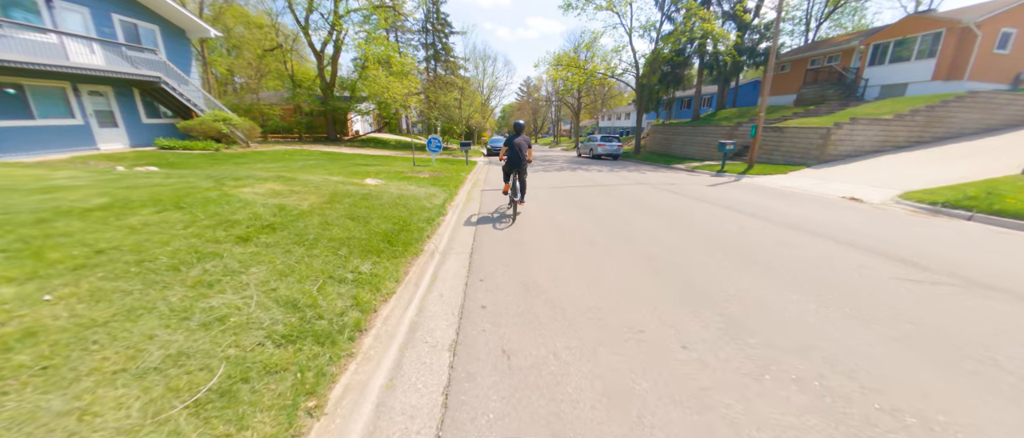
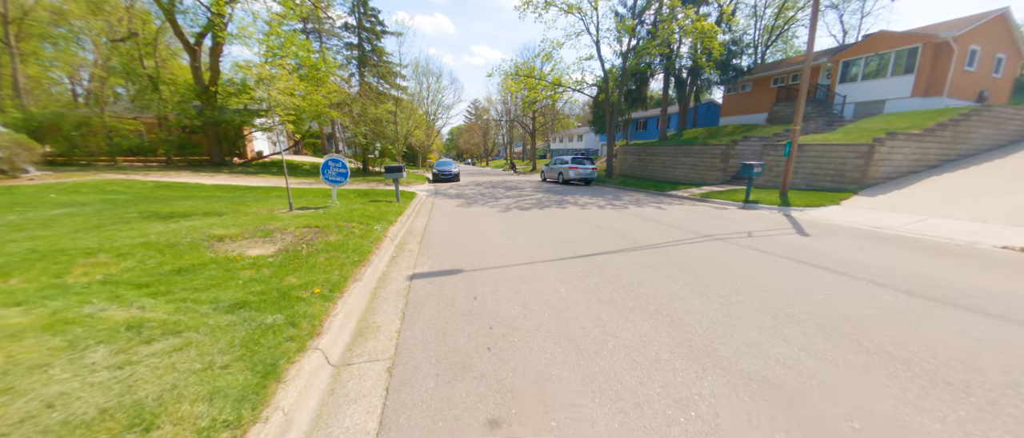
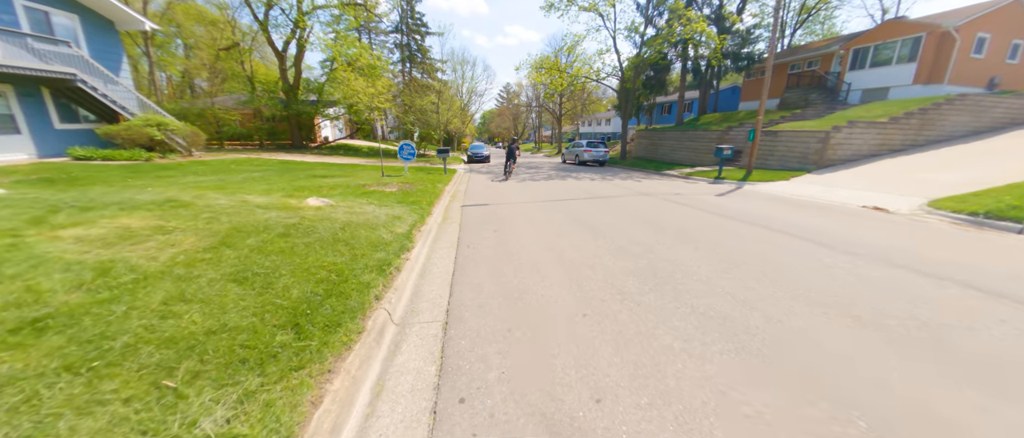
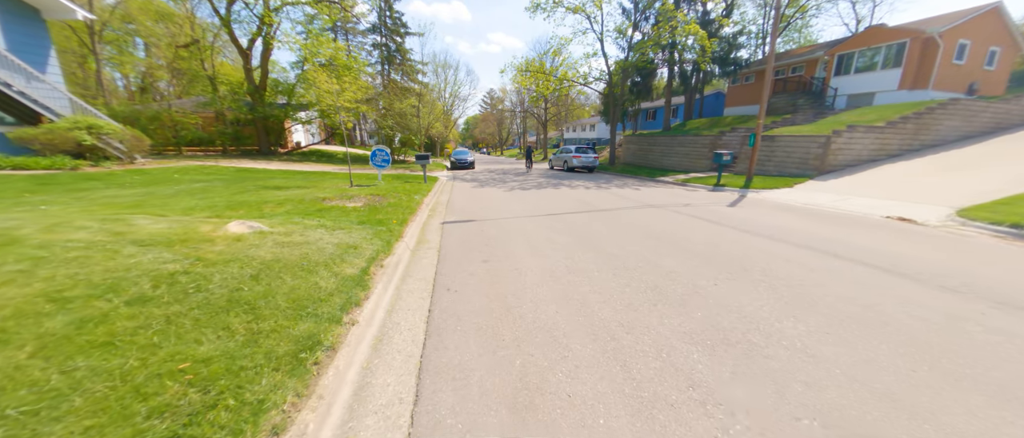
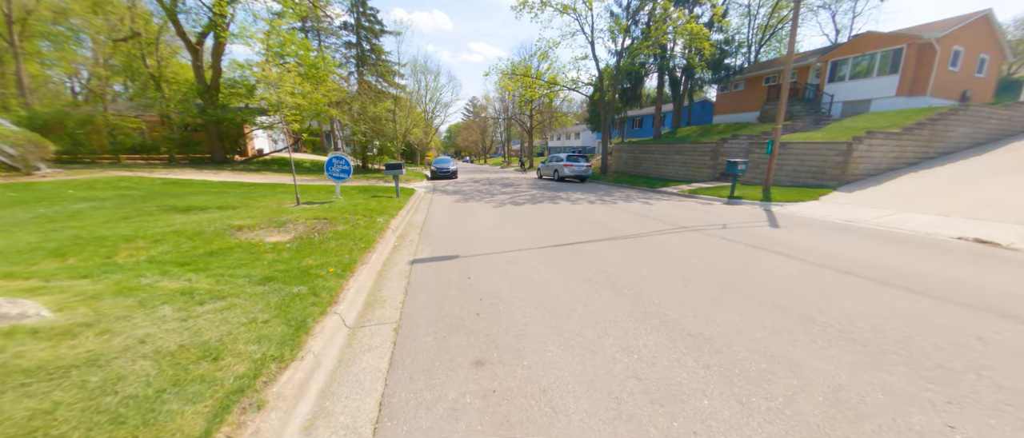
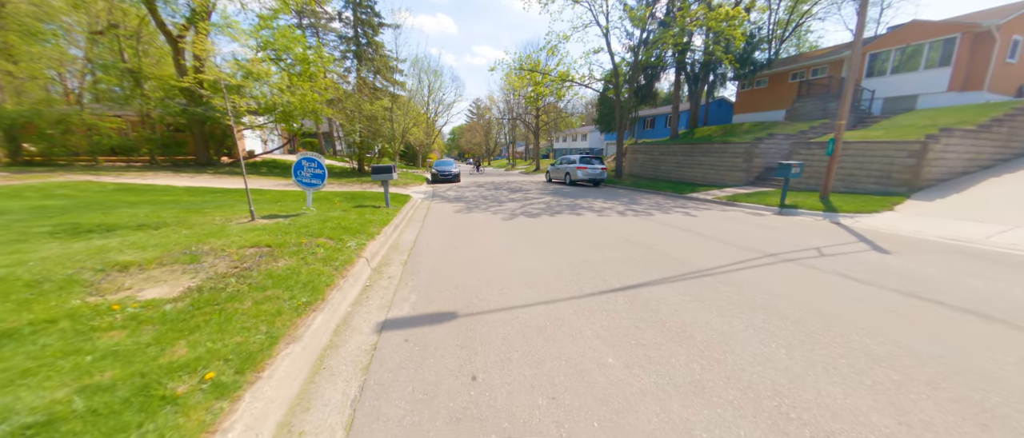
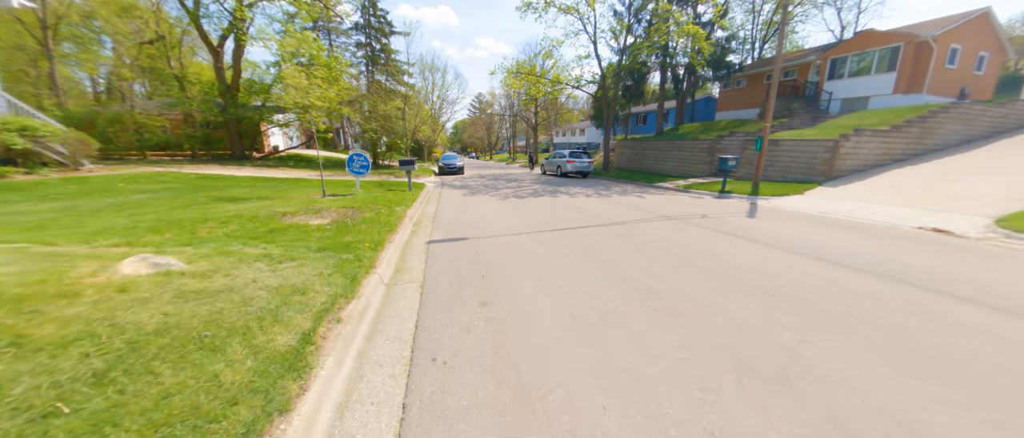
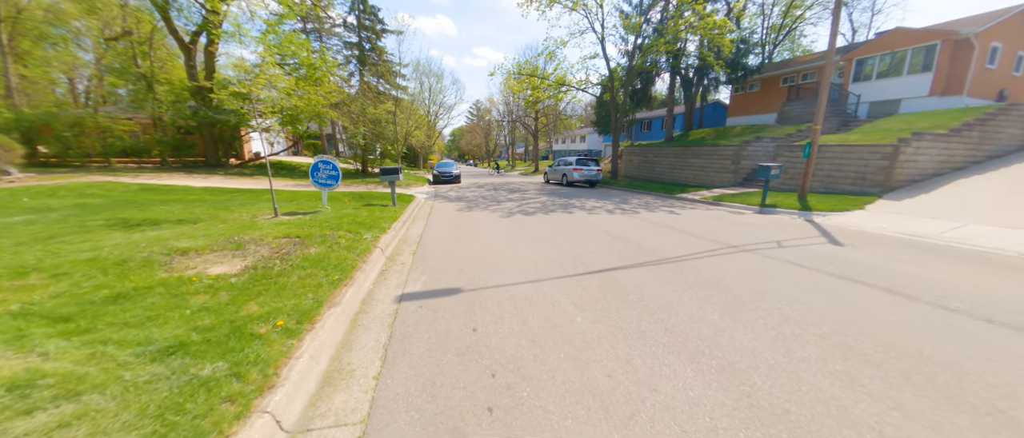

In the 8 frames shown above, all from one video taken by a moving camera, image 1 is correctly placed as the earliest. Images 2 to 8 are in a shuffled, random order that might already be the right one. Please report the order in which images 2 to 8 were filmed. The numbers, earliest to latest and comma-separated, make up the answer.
3, 4, 7, 5, 2, 8, 6
